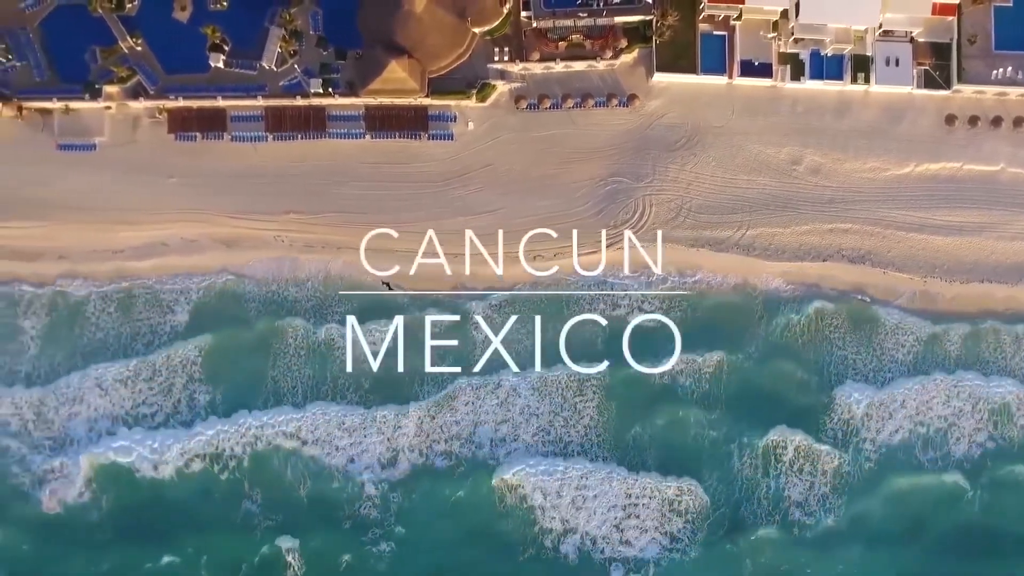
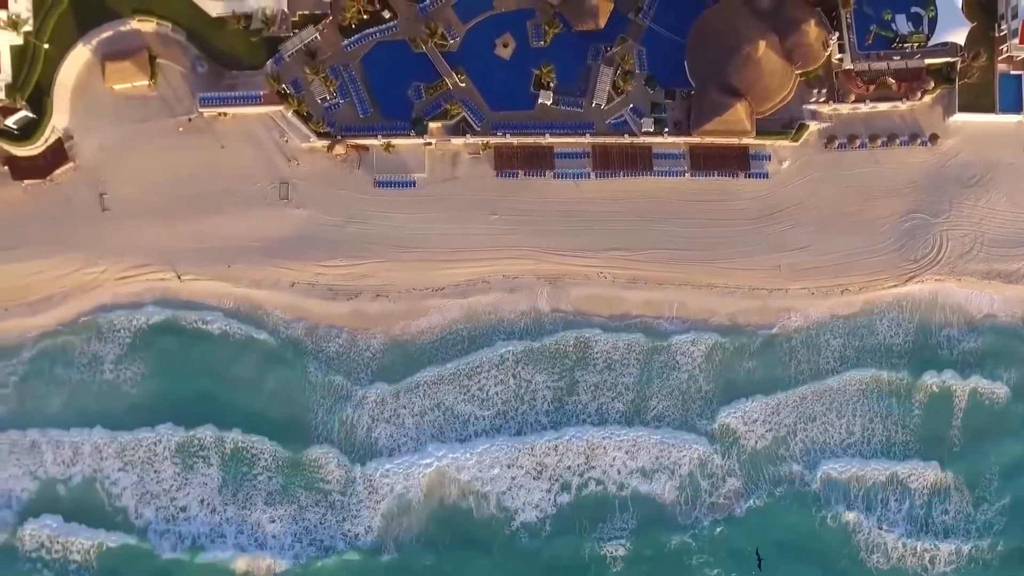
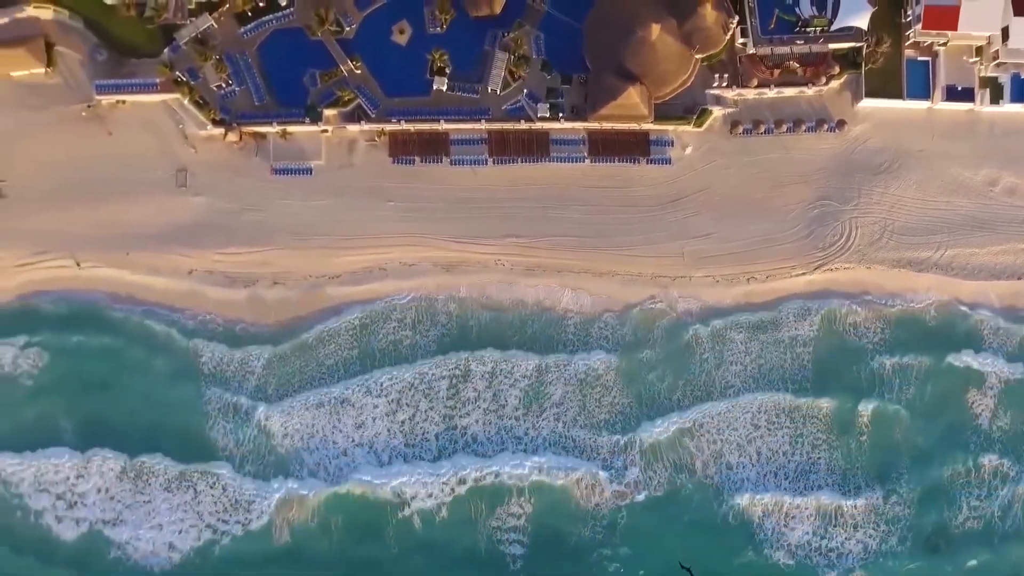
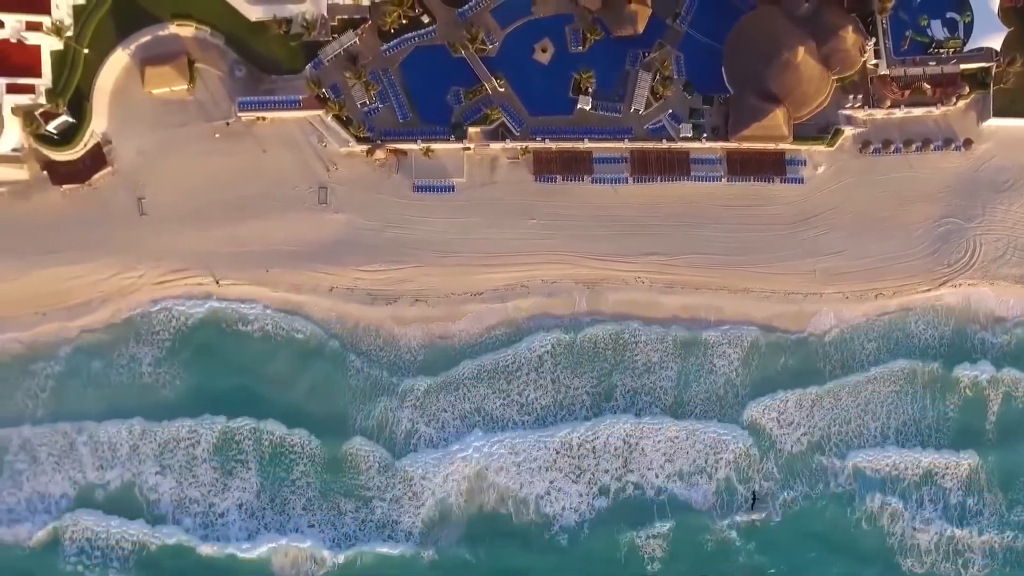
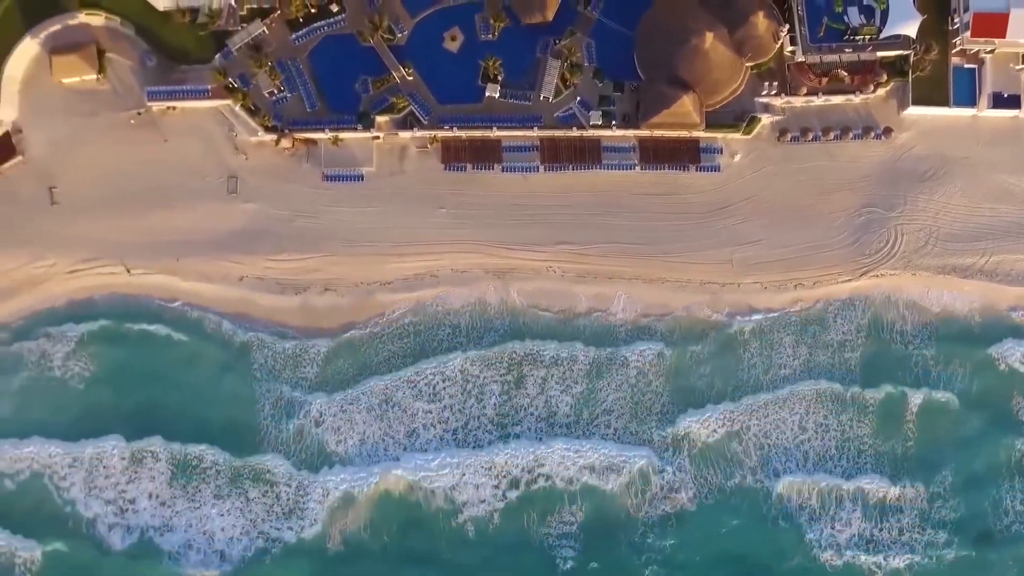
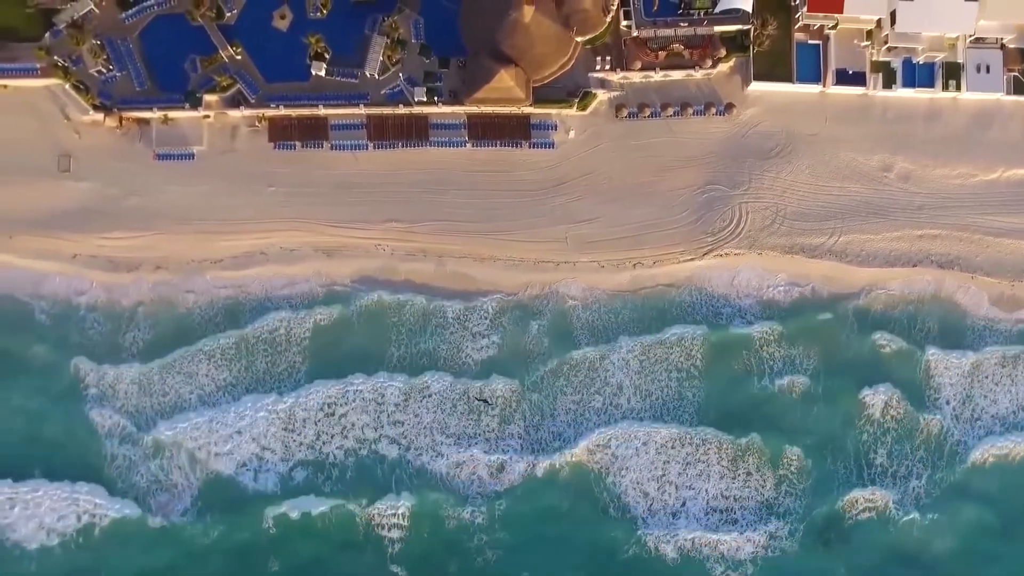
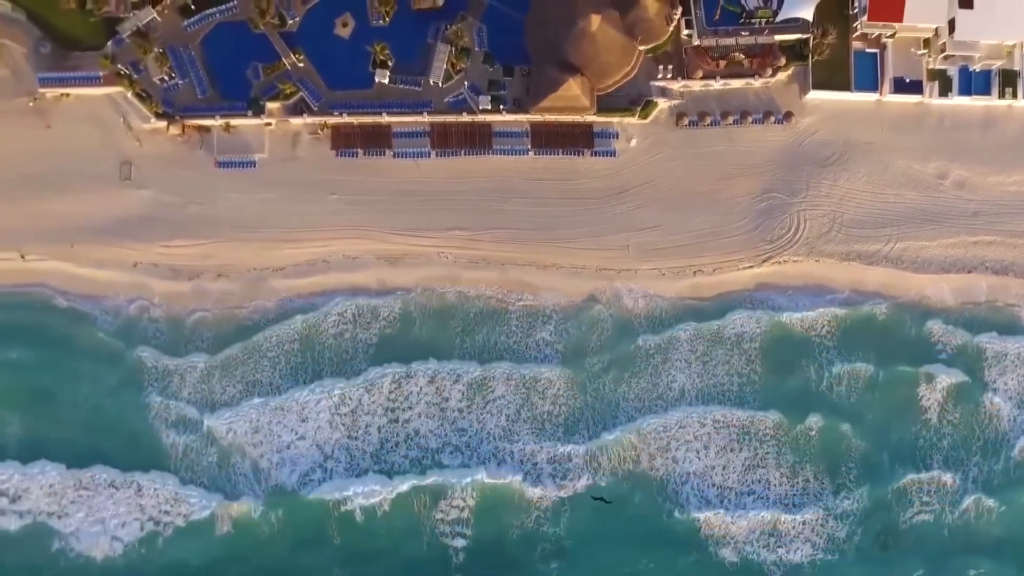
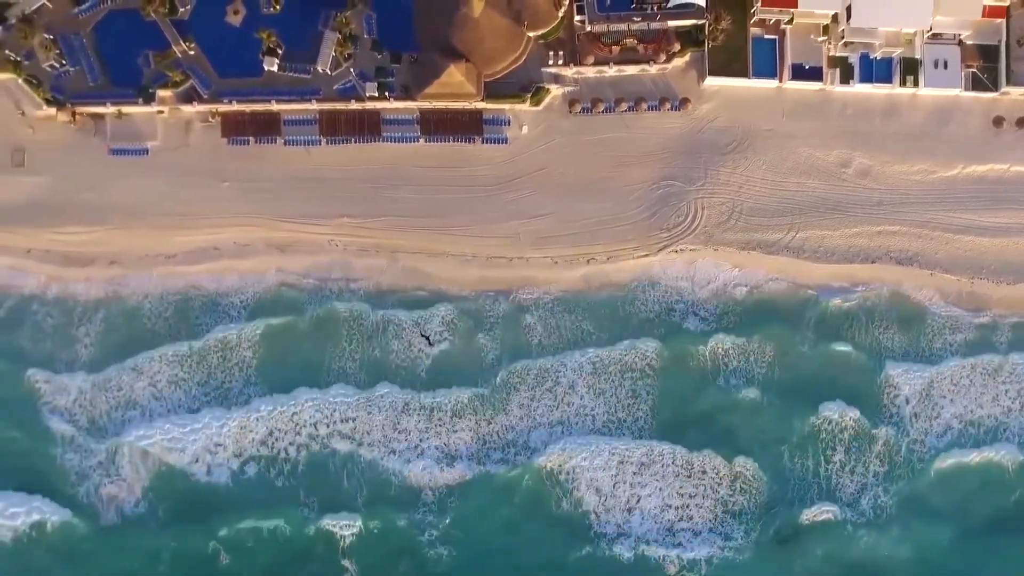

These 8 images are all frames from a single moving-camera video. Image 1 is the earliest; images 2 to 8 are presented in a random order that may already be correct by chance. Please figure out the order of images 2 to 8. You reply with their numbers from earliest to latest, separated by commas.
8, 6, 7, 3, 5, 2, 4
